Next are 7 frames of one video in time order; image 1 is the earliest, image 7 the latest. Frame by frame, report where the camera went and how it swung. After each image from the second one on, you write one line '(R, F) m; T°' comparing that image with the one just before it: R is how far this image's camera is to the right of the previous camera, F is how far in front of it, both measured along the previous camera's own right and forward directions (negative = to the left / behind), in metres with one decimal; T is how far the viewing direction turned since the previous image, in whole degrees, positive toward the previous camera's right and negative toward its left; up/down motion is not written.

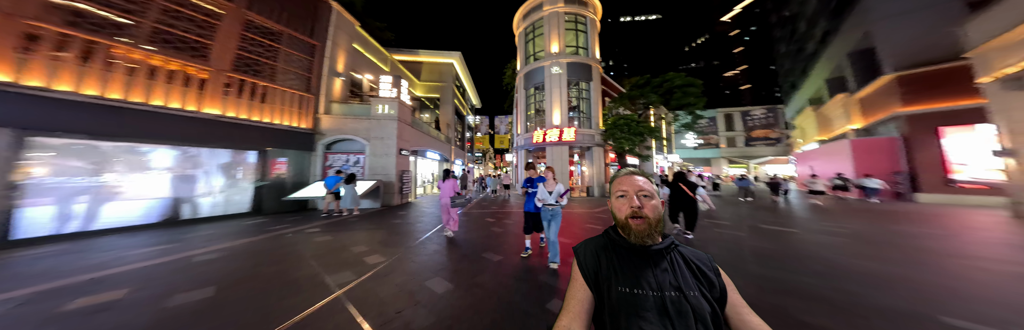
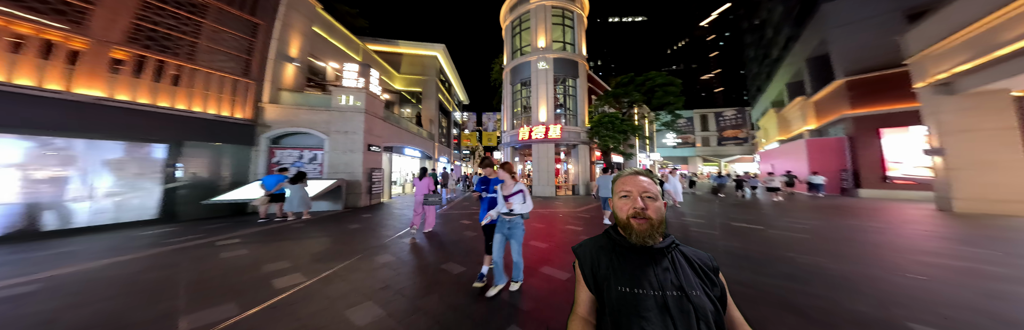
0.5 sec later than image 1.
(+0.2, +0.2) m; +3°
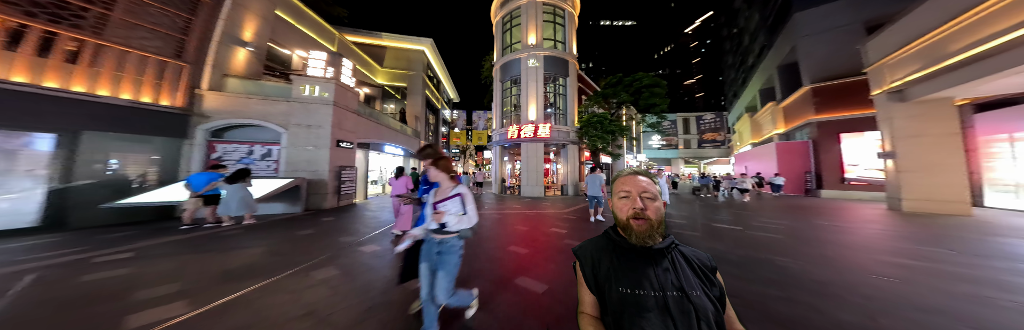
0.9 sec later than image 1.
(+0.2, +0.2) m; +3°
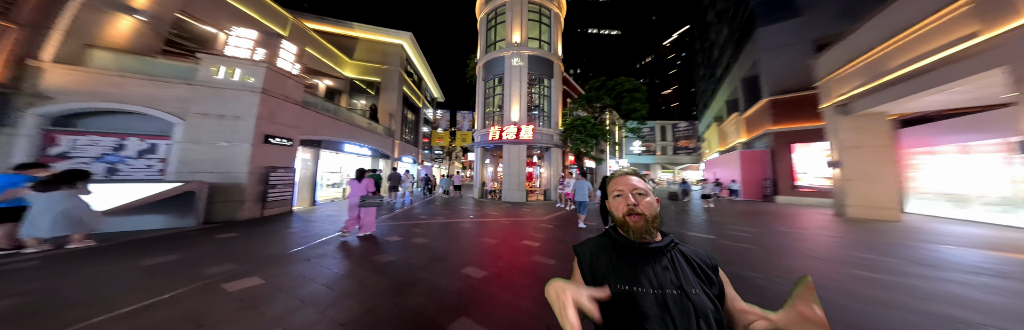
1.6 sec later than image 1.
(+0.4, +0.4) m; +4°
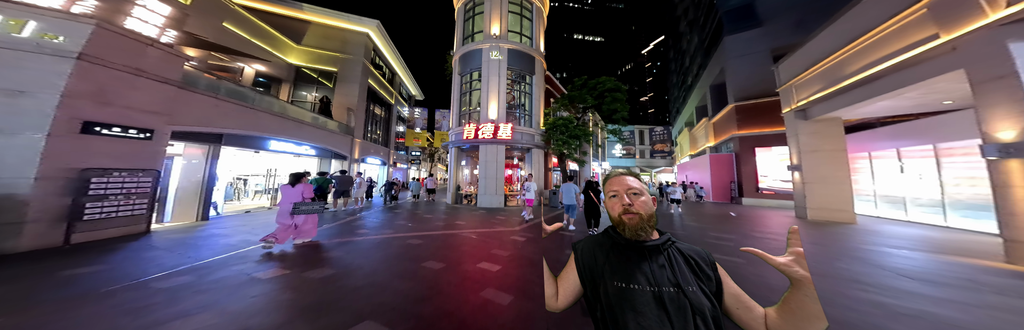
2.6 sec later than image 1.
(+0.6, +0.8) m; +5°
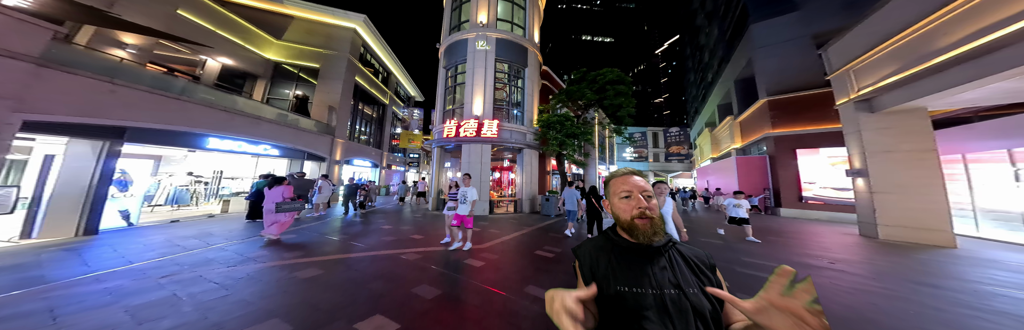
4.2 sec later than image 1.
(+1.0, +1.3) m; -3°
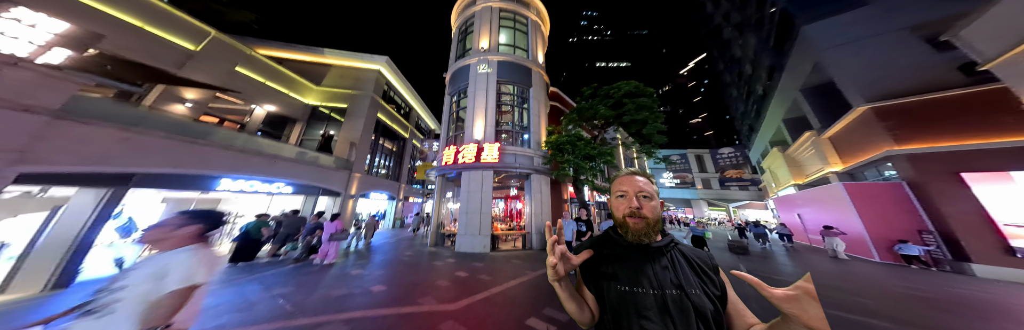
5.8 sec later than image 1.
(+0.7, +1.3) m; -9°
